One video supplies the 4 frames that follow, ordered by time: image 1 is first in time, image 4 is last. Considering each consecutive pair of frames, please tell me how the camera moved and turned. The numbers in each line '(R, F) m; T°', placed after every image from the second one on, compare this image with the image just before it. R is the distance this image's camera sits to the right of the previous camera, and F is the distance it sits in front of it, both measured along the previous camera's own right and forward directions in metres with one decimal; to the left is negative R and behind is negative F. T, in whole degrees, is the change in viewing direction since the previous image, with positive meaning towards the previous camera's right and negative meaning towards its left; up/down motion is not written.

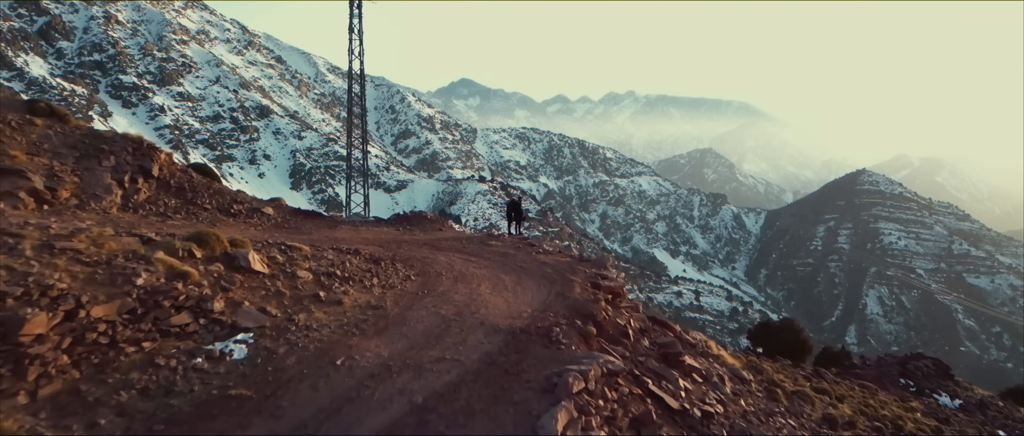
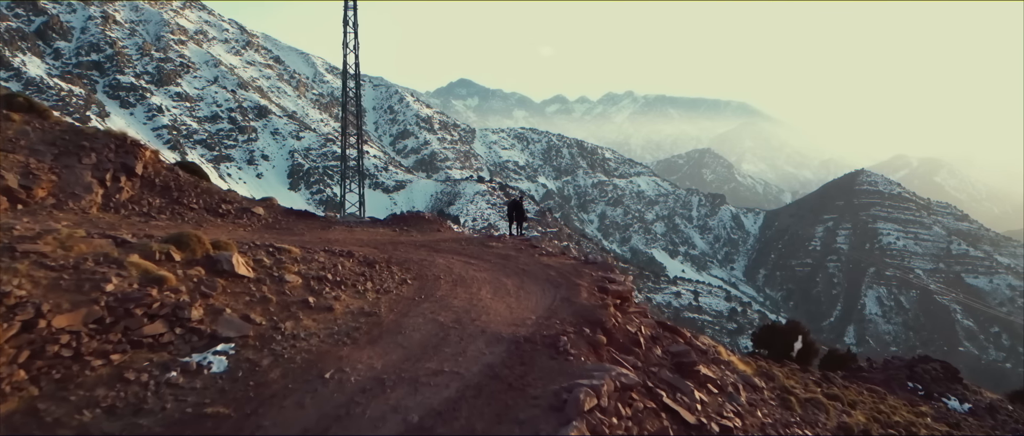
(-0.1, +0.7) m; 0°
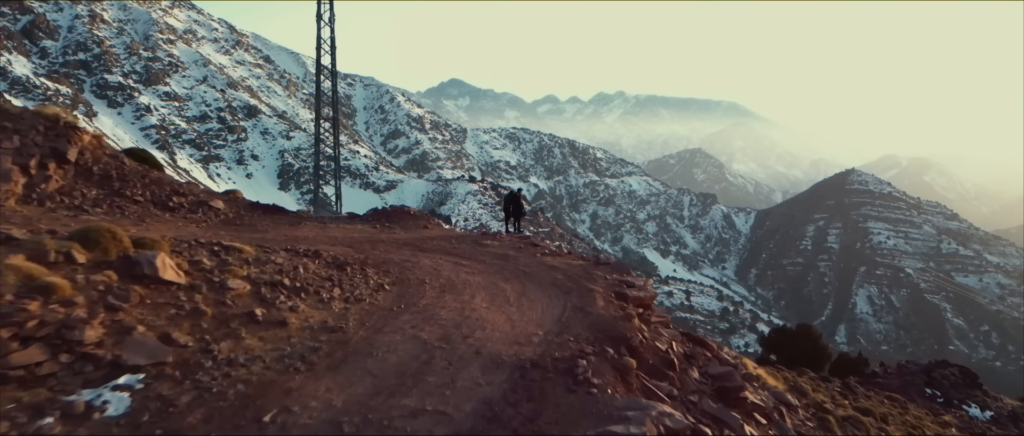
(-0.1, +2.1) m; +1°
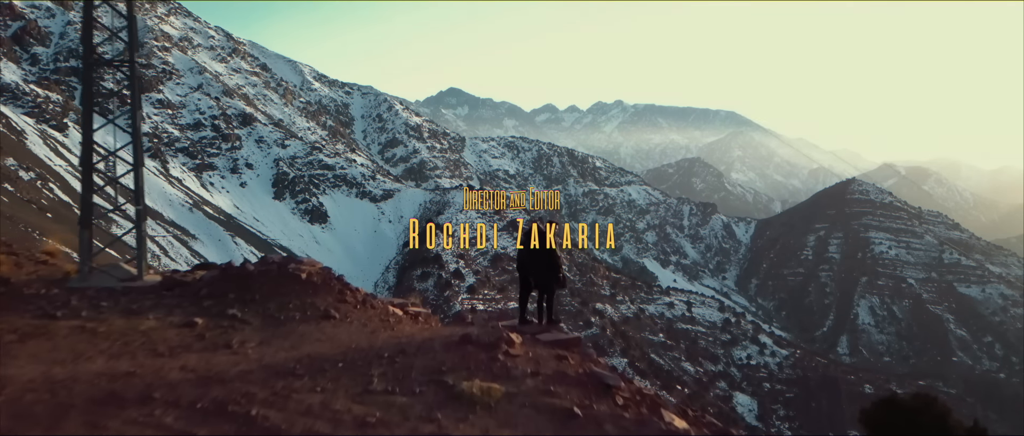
(-0.3, +9.0) m; 0°
